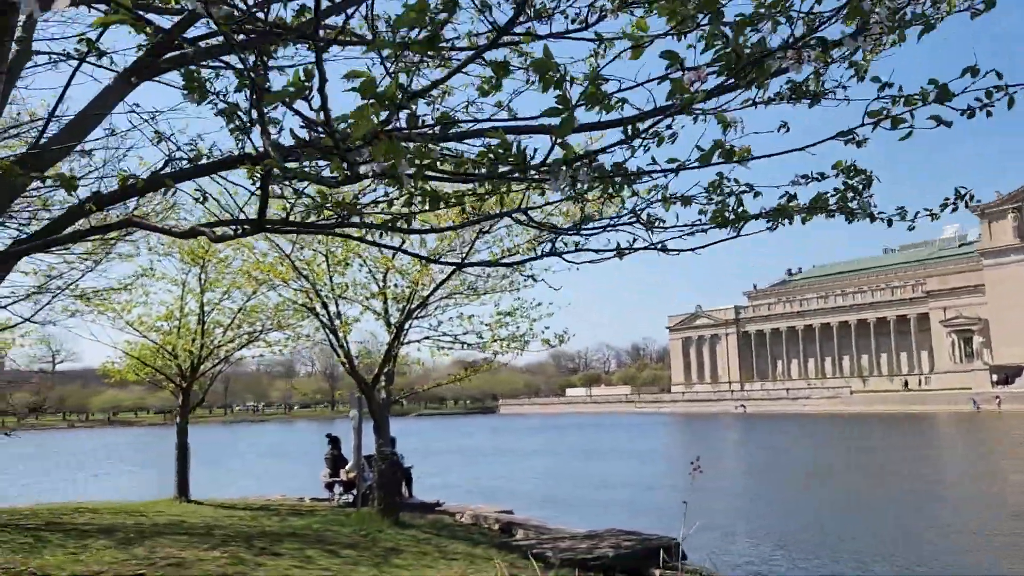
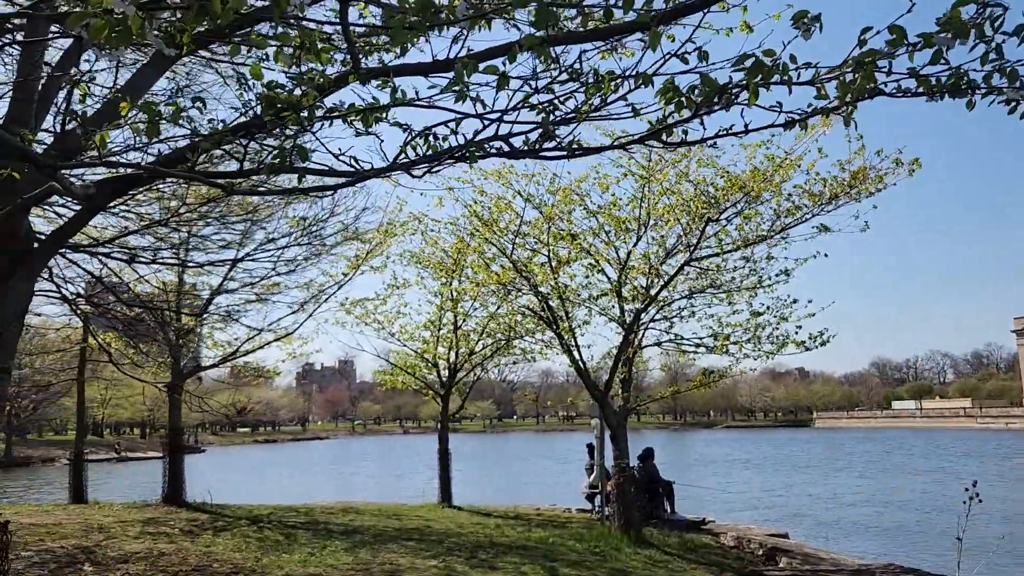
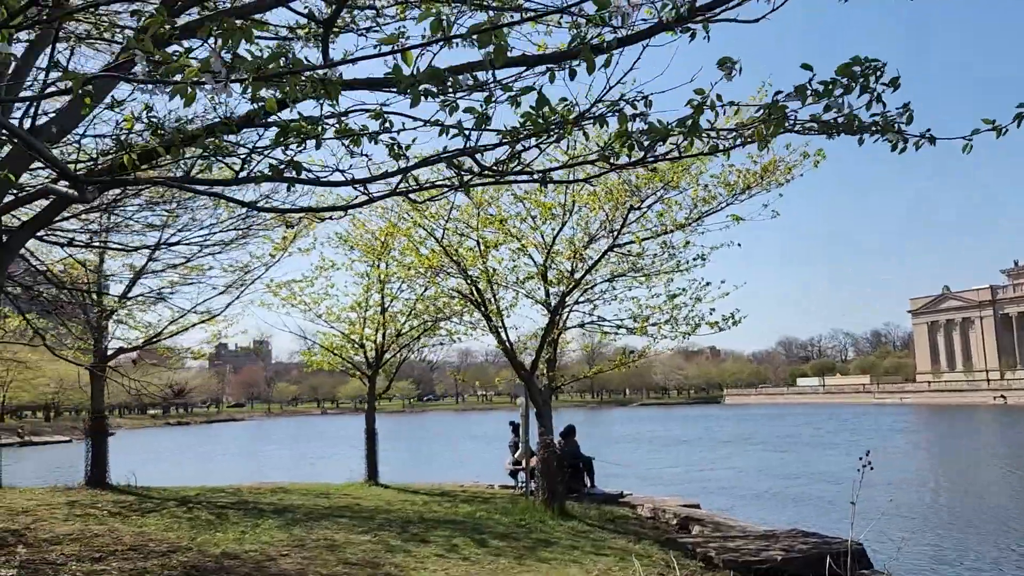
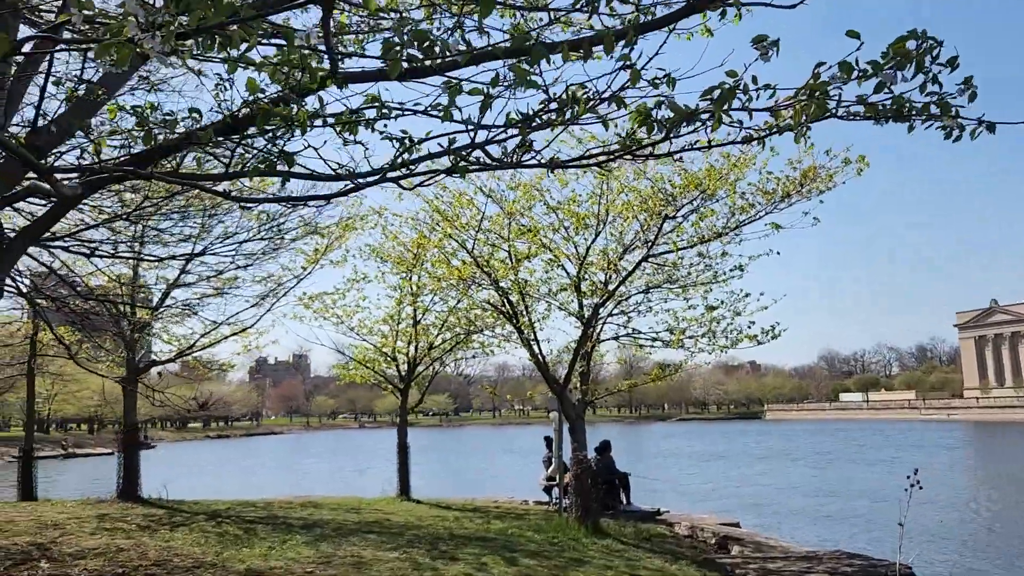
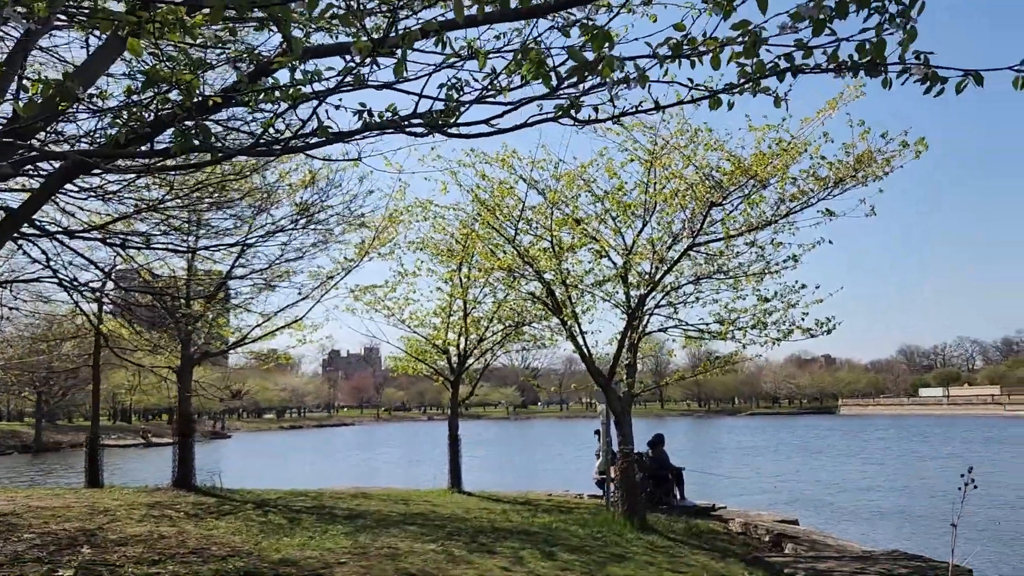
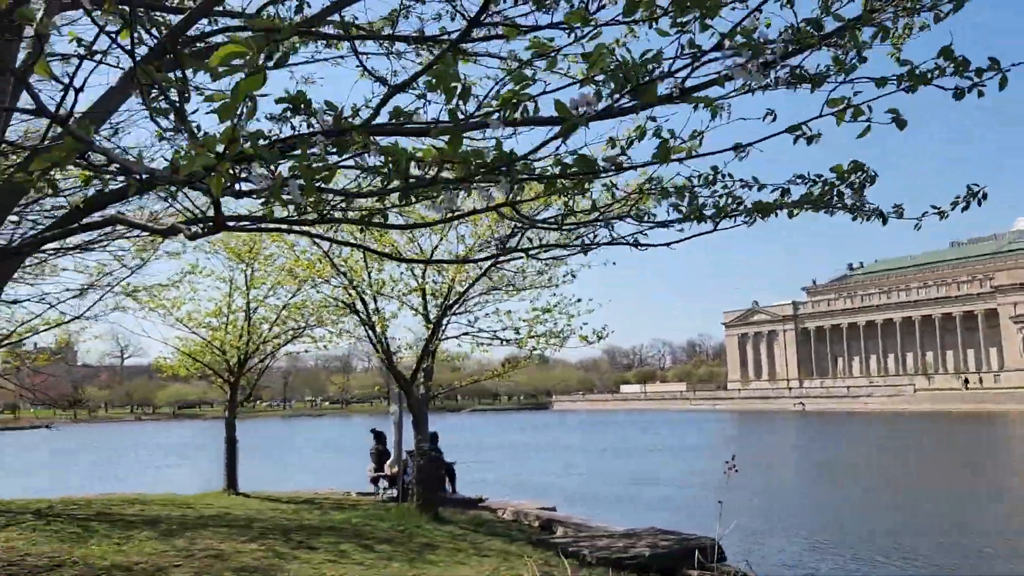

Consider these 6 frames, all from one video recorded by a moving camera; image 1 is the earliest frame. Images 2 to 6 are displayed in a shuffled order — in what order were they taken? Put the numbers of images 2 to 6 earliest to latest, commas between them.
6, 3, 4, 2, 5
